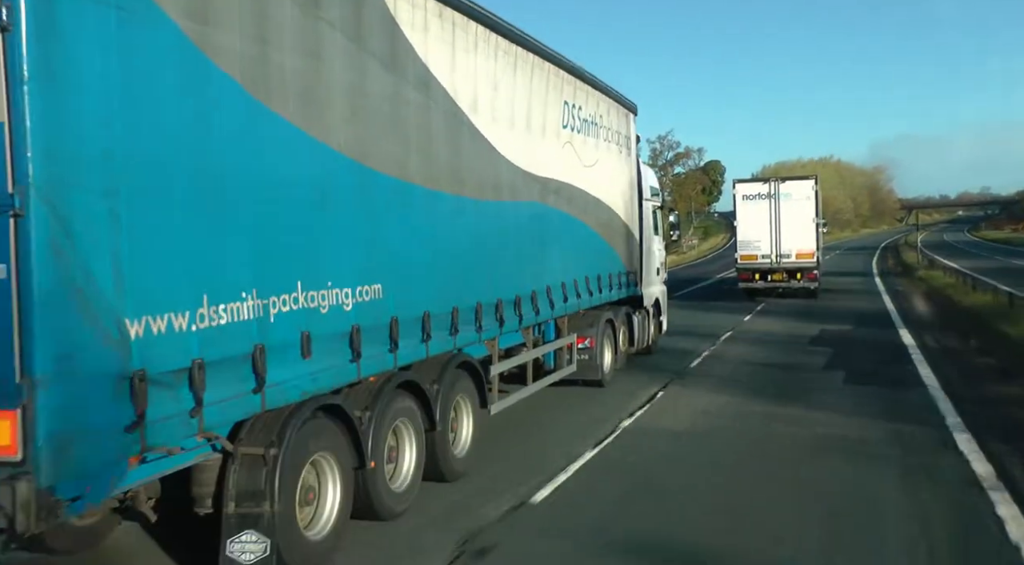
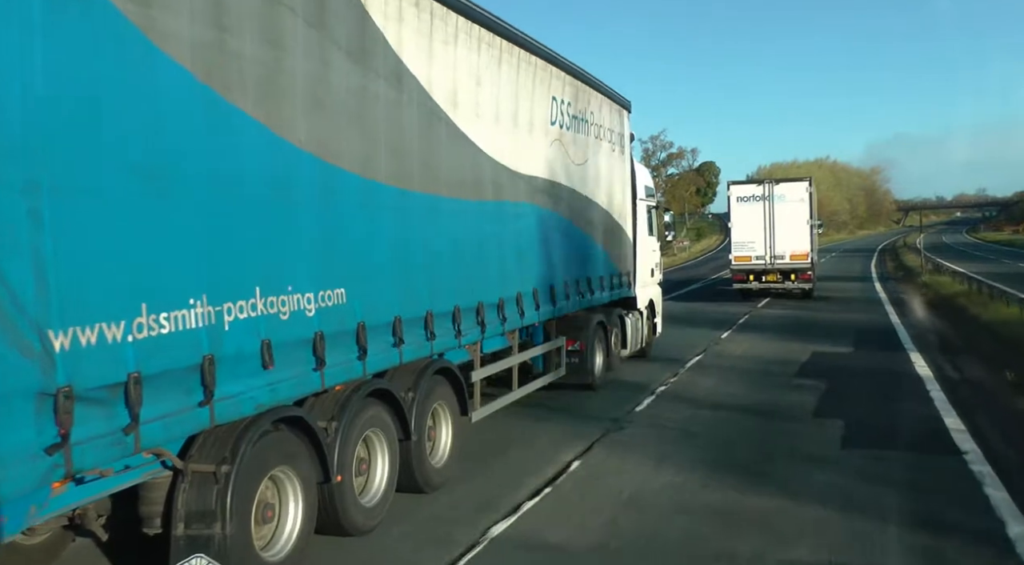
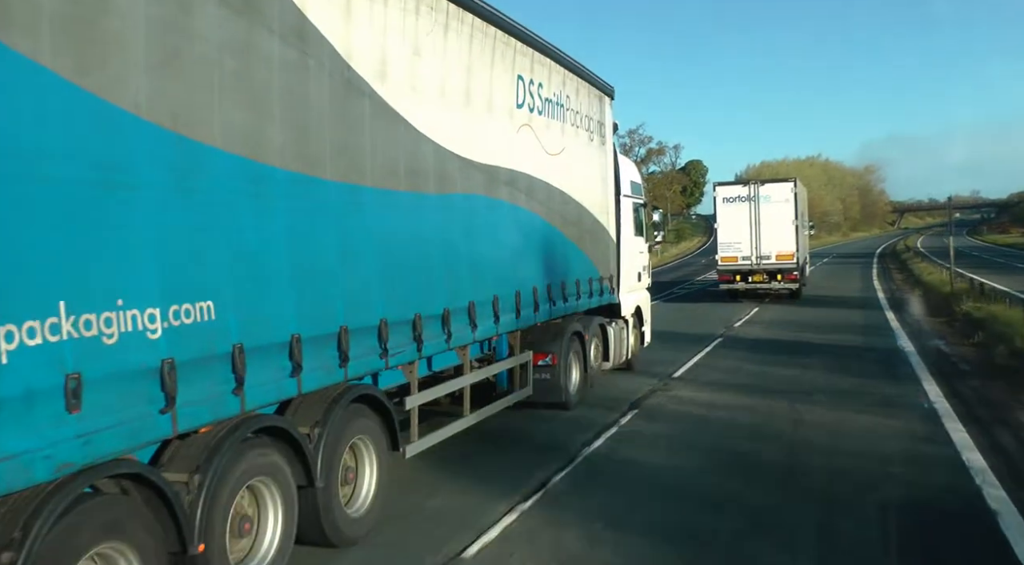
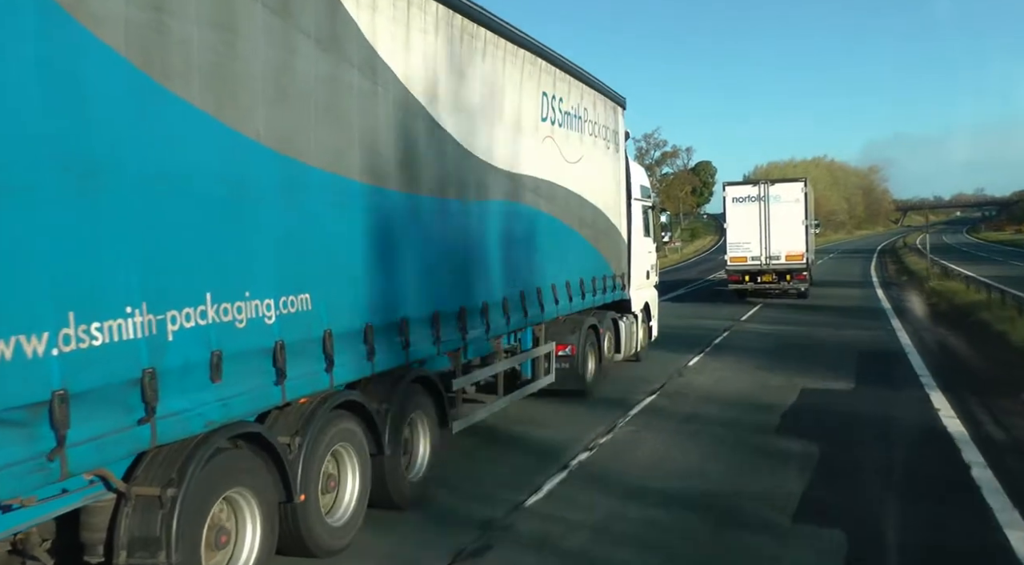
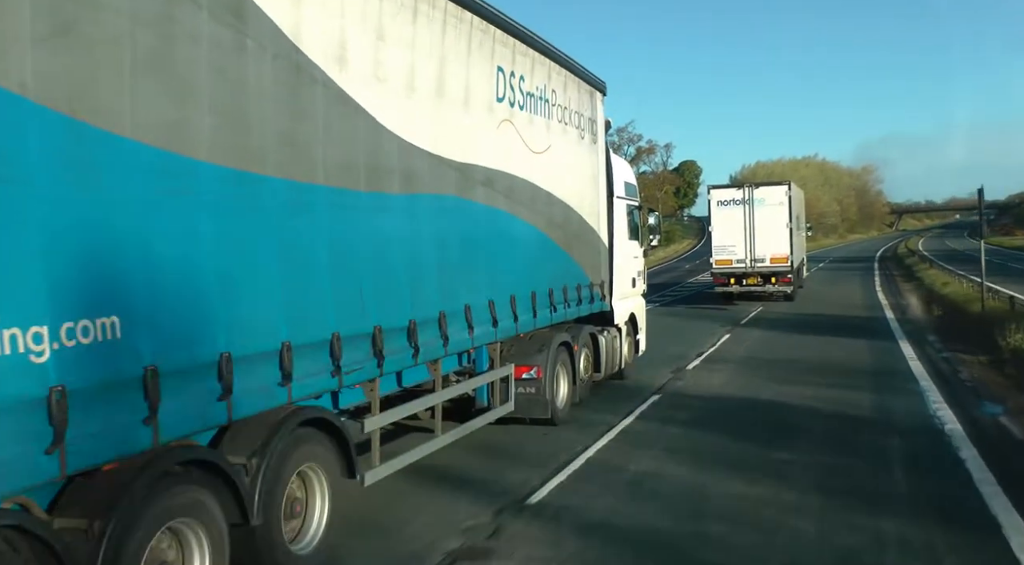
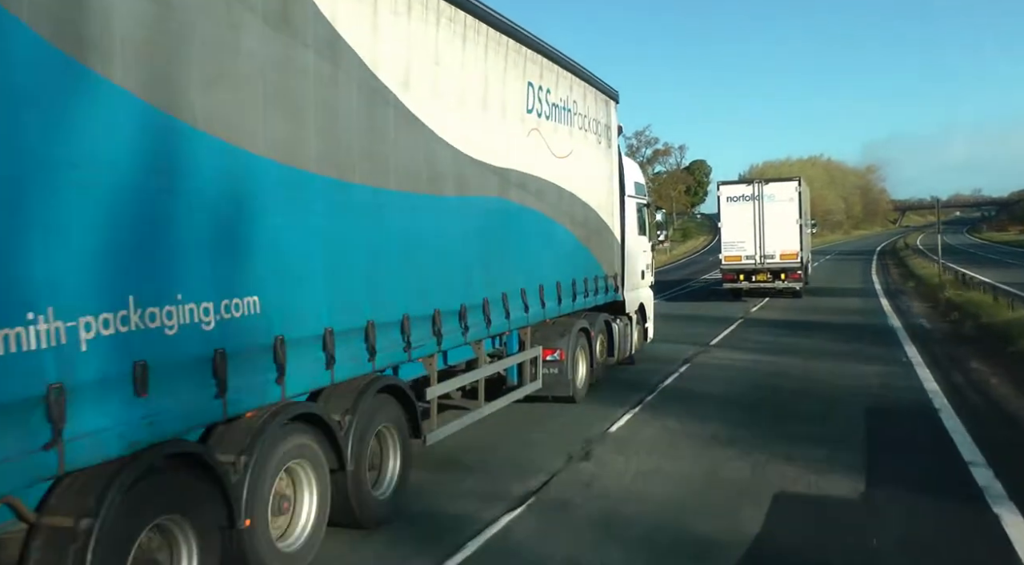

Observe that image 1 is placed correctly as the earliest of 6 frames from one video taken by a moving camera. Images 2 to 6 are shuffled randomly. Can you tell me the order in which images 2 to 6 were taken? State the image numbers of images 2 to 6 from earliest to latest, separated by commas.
2, 4, 6, 3, 5
